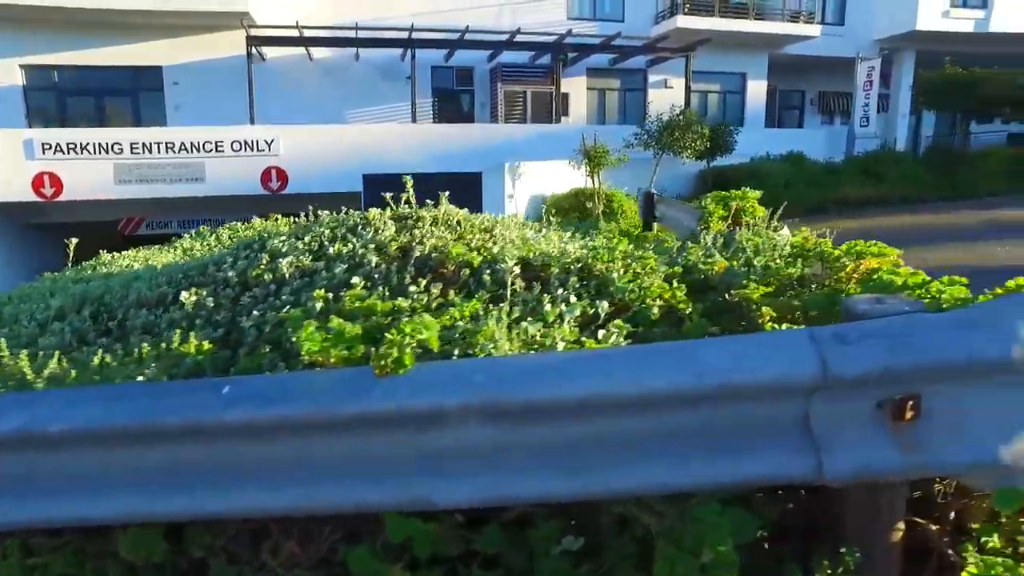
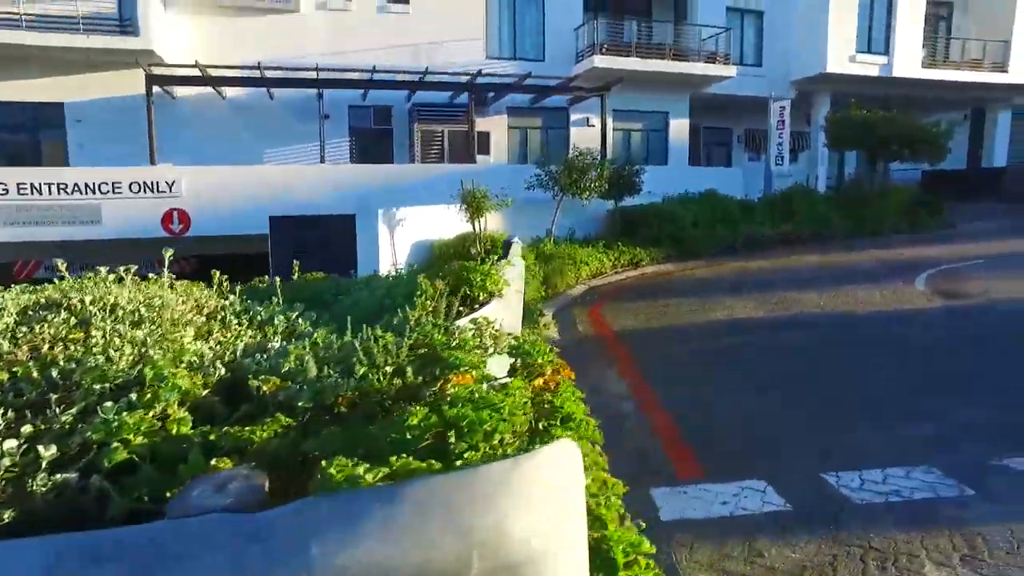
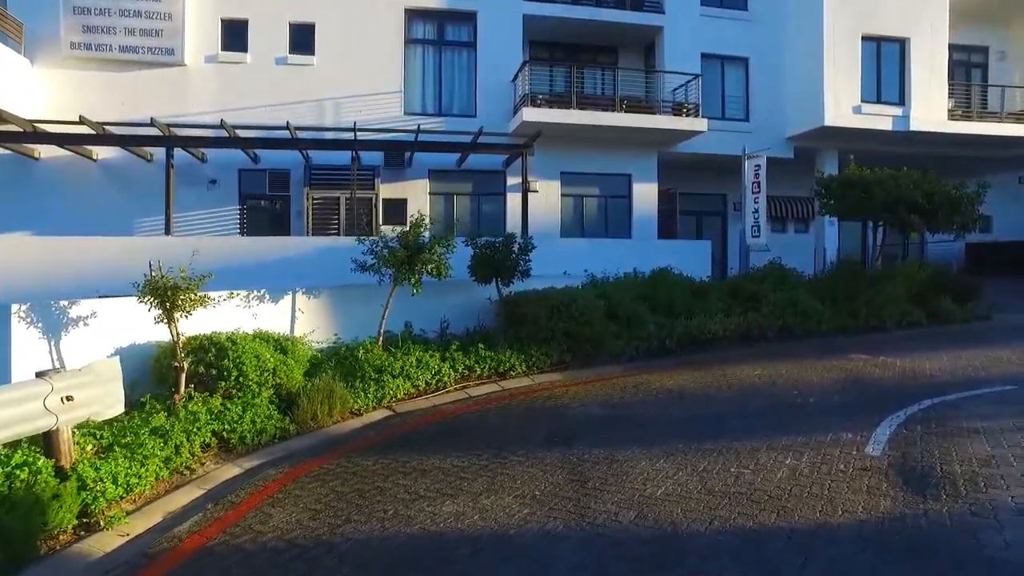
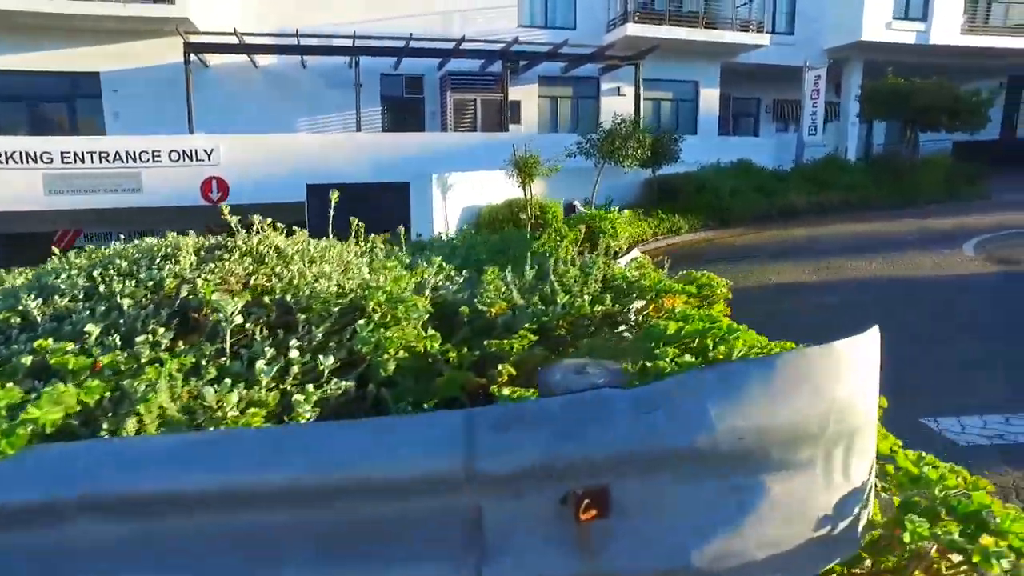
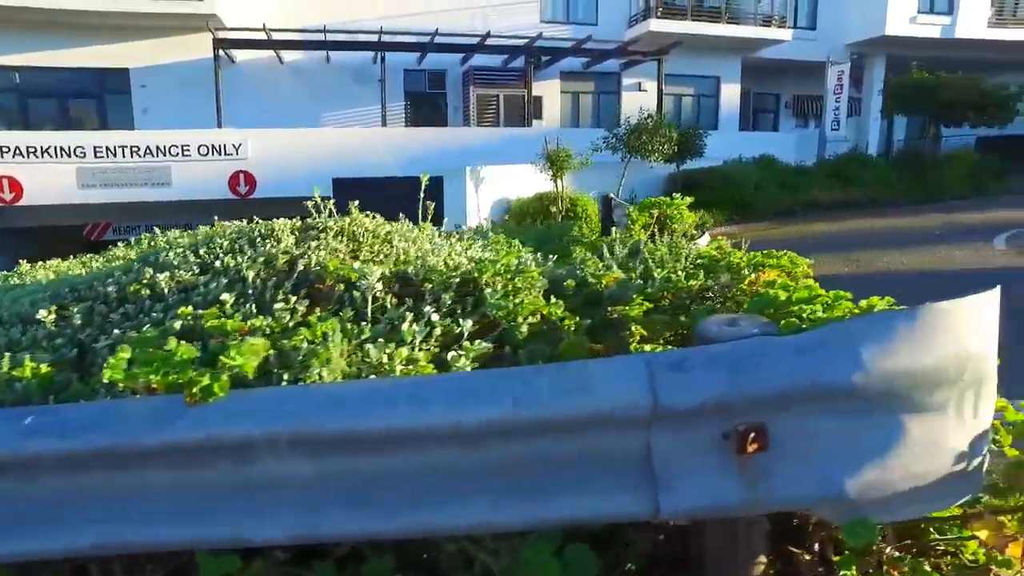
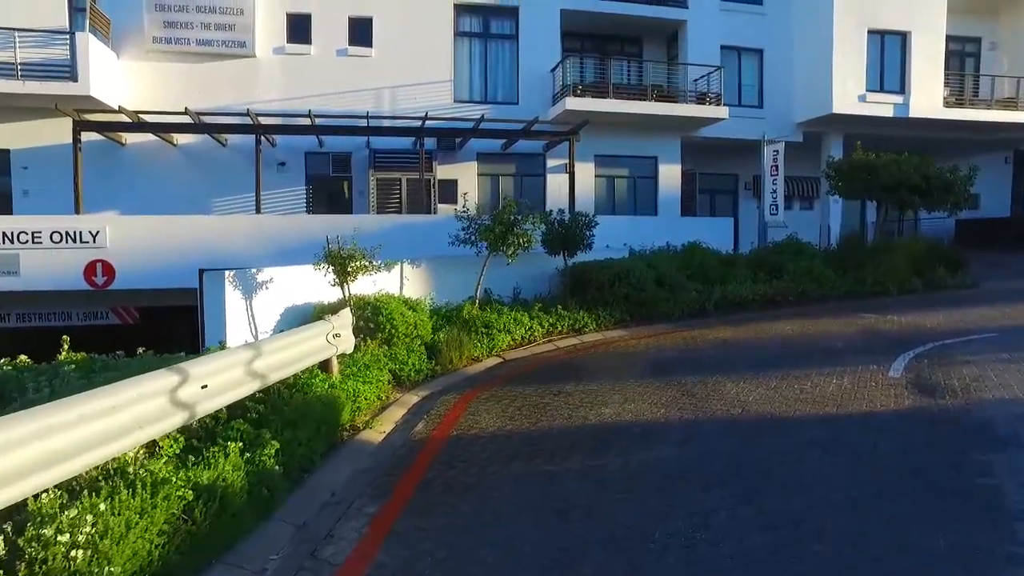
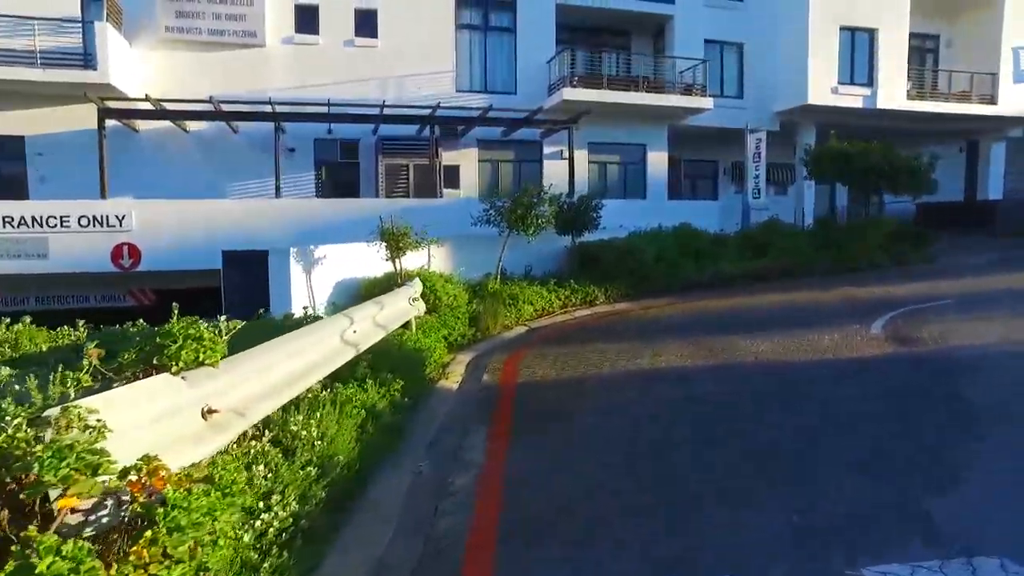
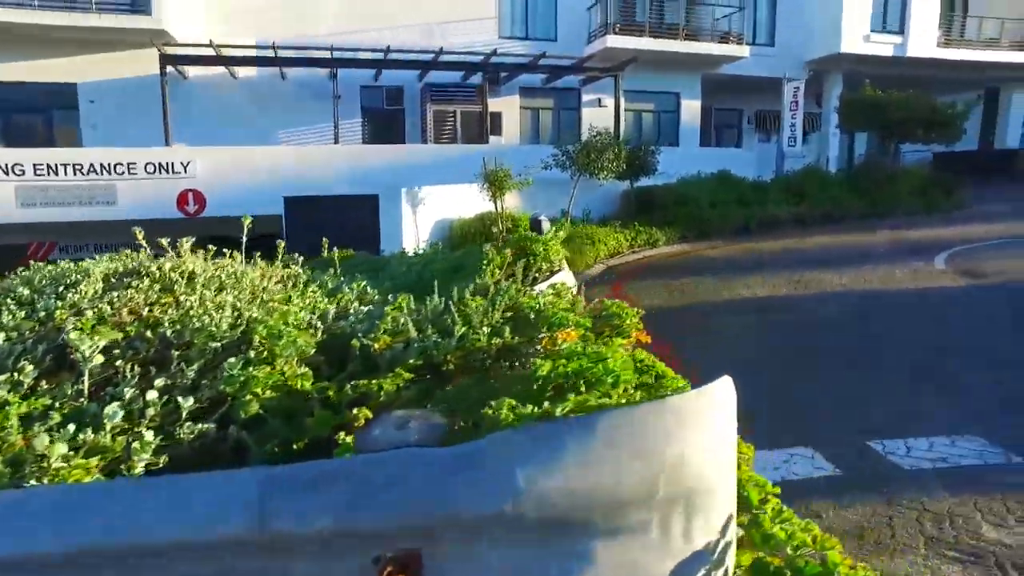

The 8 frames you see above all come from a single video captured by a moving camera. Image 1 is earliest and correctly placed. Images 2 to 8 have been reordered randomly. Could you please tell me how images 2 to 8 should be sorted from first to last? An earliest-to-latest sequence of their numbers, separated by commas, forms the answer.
5, 4, 8, 2, 7, 6, 3
